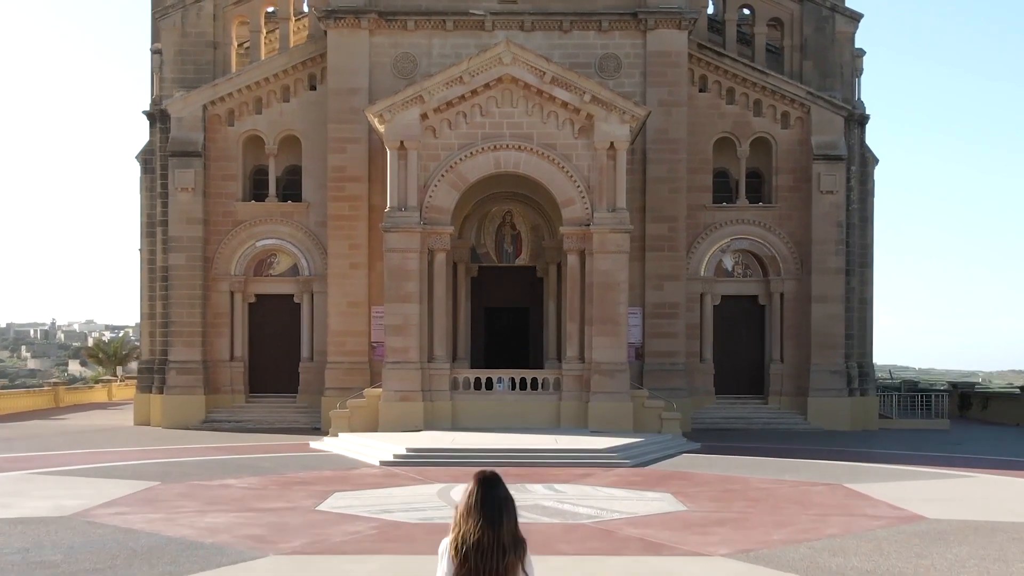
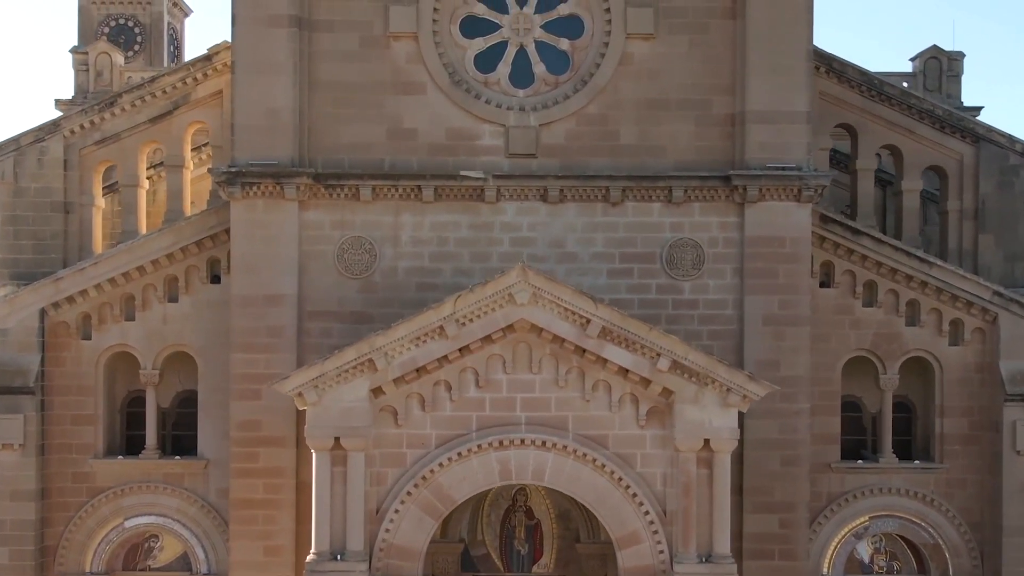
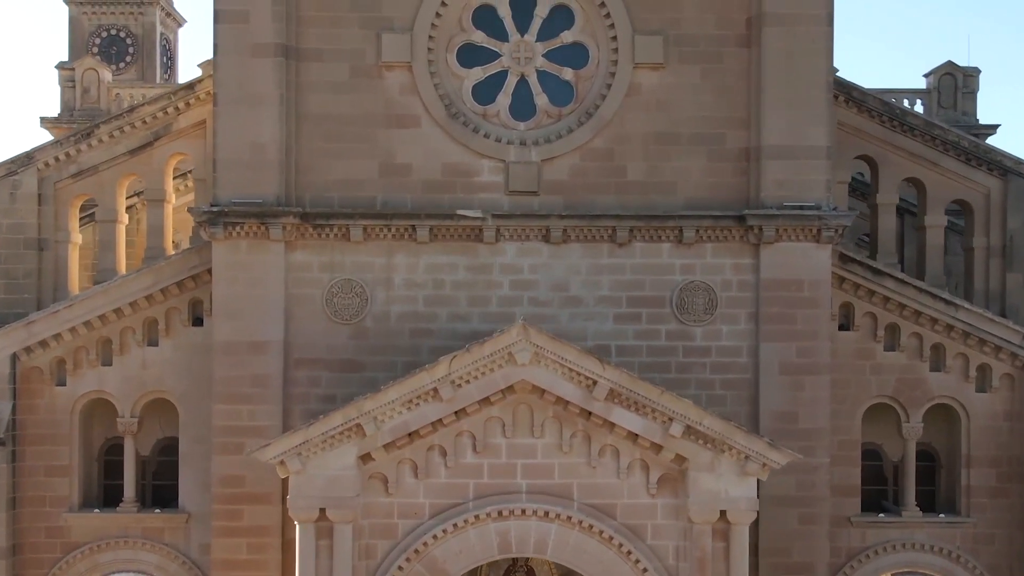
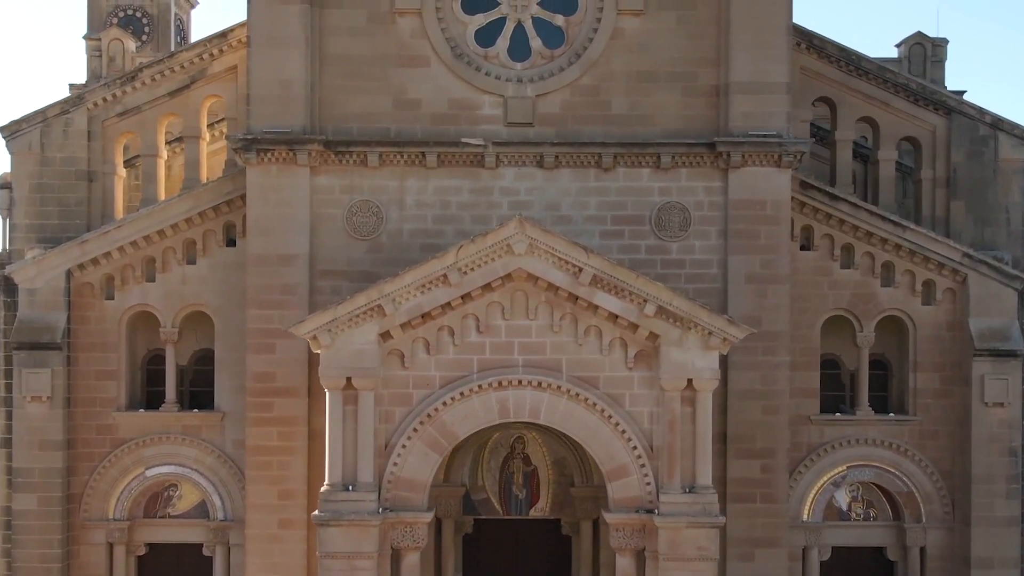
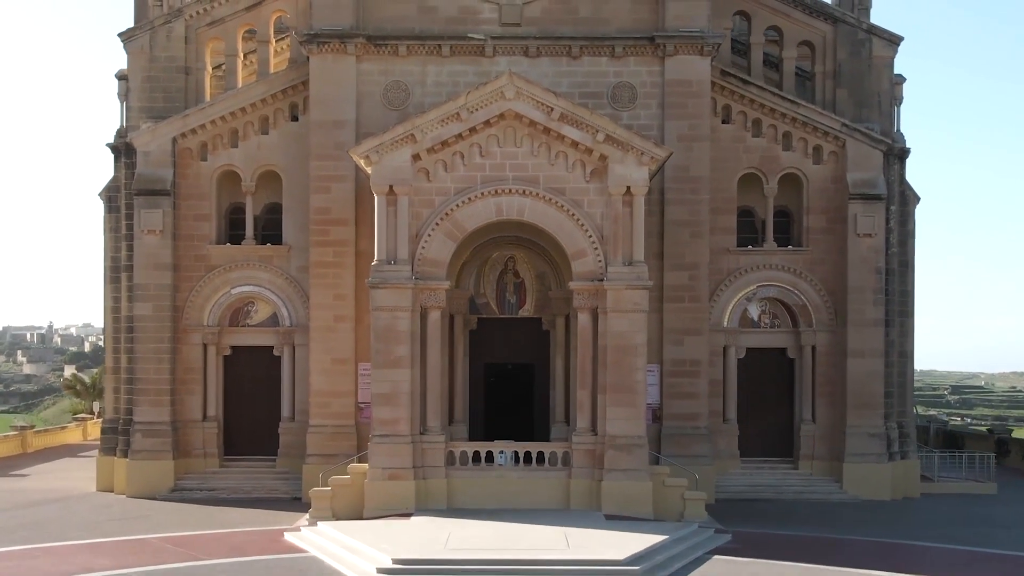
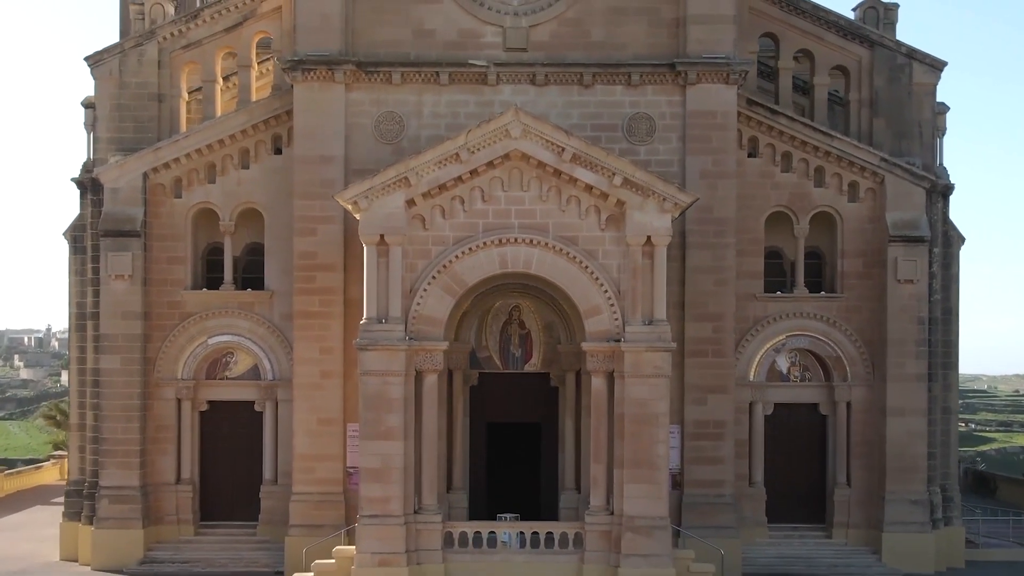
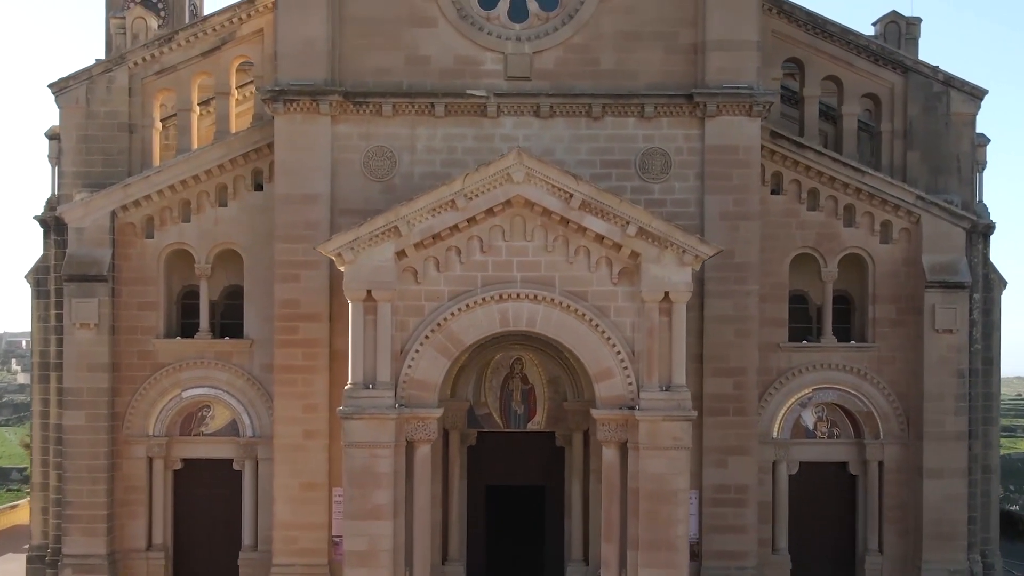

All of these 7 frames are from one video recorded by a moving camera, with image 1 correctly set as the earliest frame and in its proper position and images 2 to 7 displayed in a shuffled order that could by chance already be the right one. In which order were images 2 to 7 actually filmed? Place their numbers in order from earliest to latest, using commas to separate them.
5, 6, 7, 4, 2, 3
